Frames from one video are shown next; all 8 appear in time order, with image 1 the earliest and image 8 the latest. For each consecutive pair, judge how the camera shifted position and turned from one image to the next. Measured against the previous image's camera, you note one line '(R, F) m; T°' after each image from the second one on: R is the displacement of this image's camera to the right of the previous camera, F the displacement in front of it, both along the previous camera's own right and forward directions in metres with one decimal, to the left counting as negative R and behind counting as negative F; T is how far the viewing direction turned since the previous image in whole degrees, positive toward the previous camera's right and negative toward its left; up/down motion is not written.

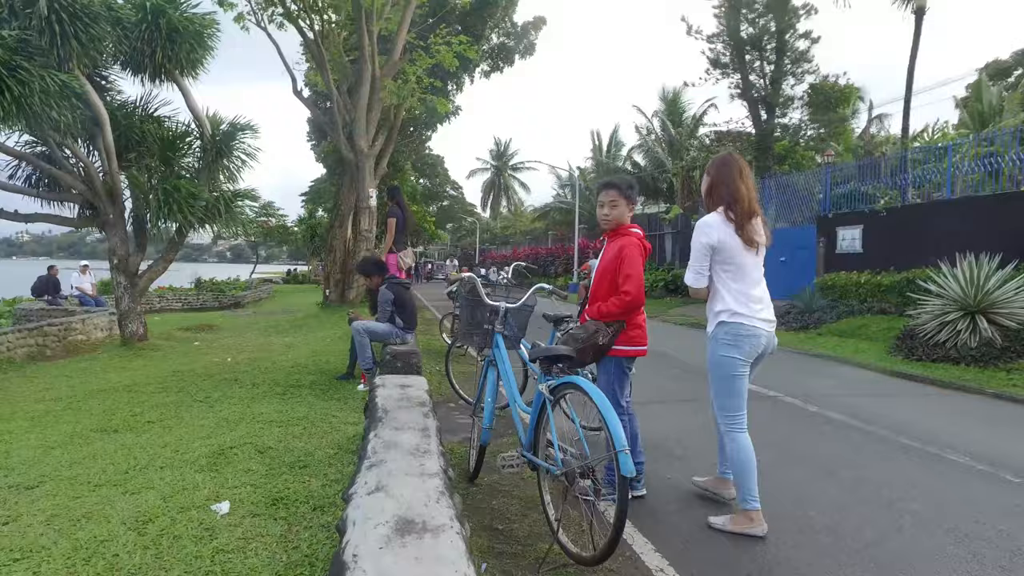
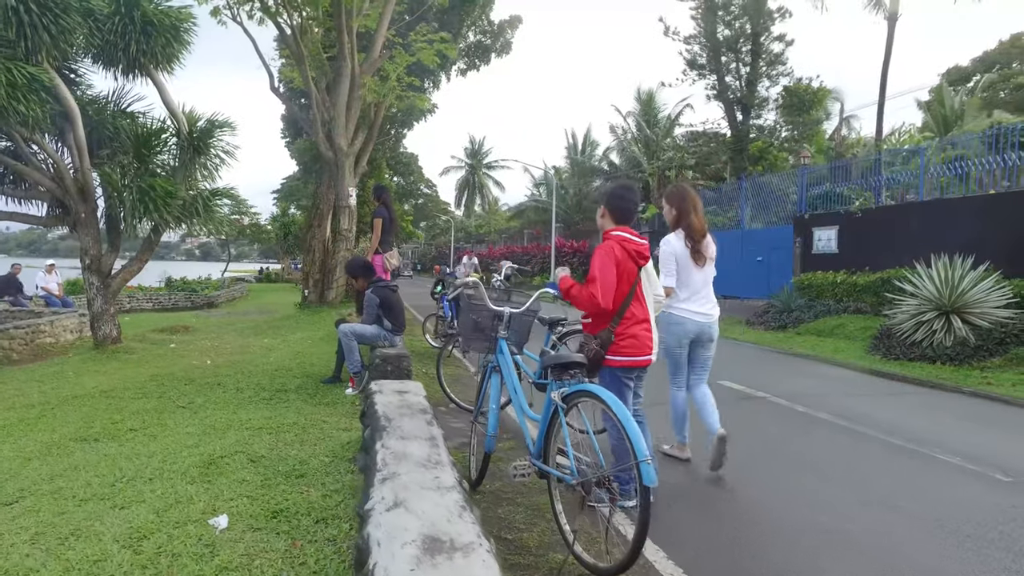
(-0.2, +0.1) m; +2°
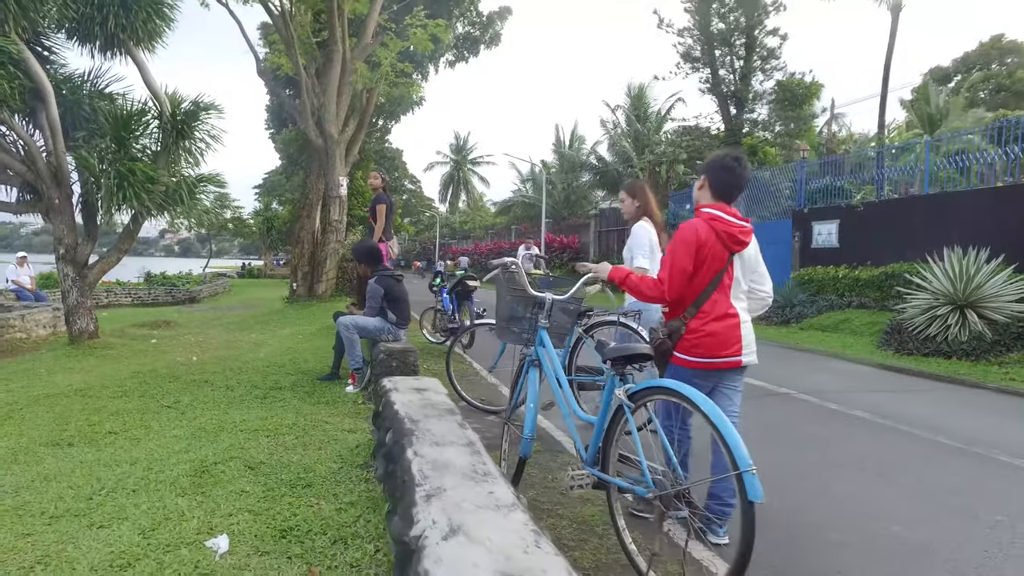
(-0.3, +0.5) m; +2°
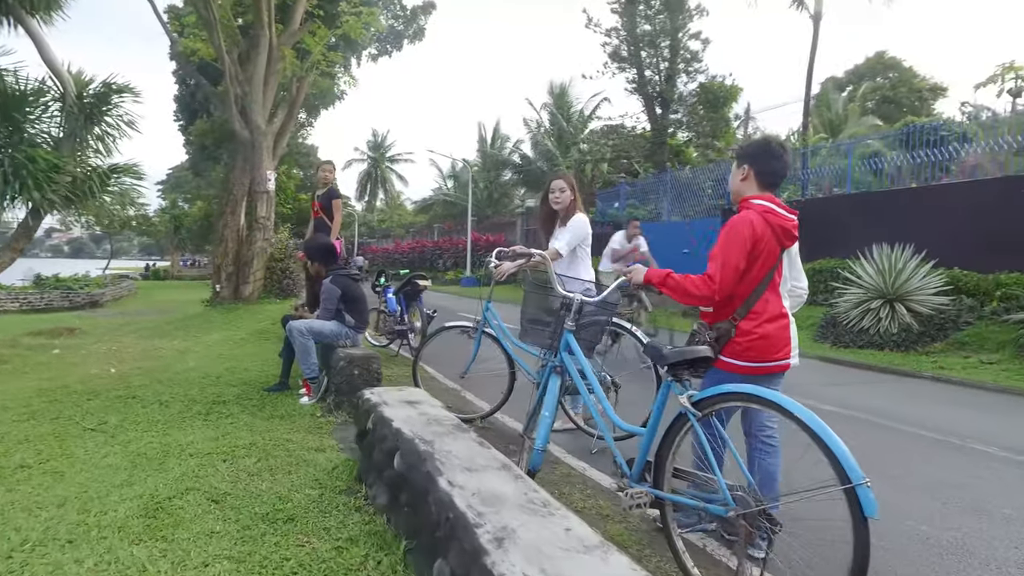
(-0.5, +0.4) m; +7°
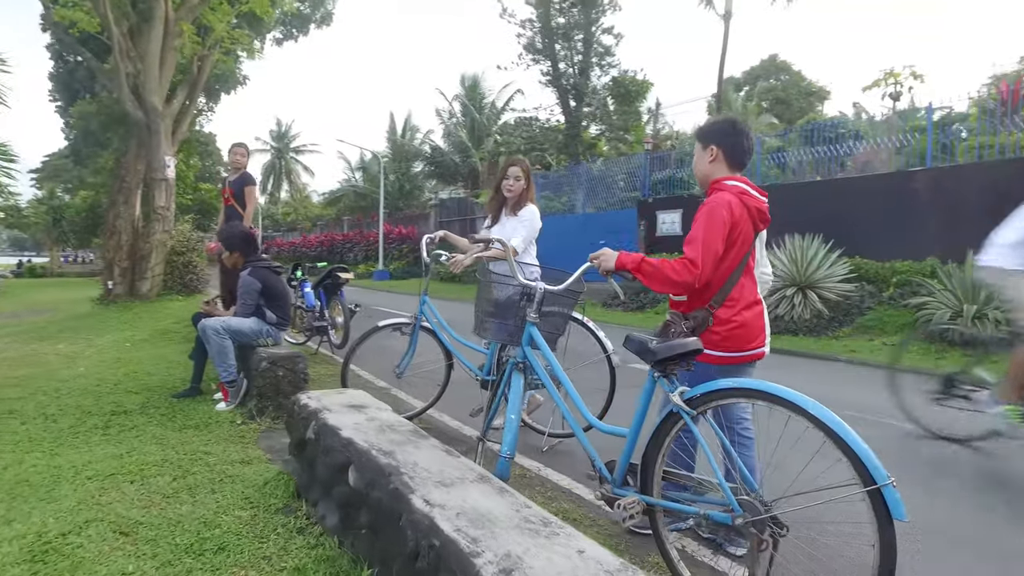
(-0.2, +0.3) m; +8°
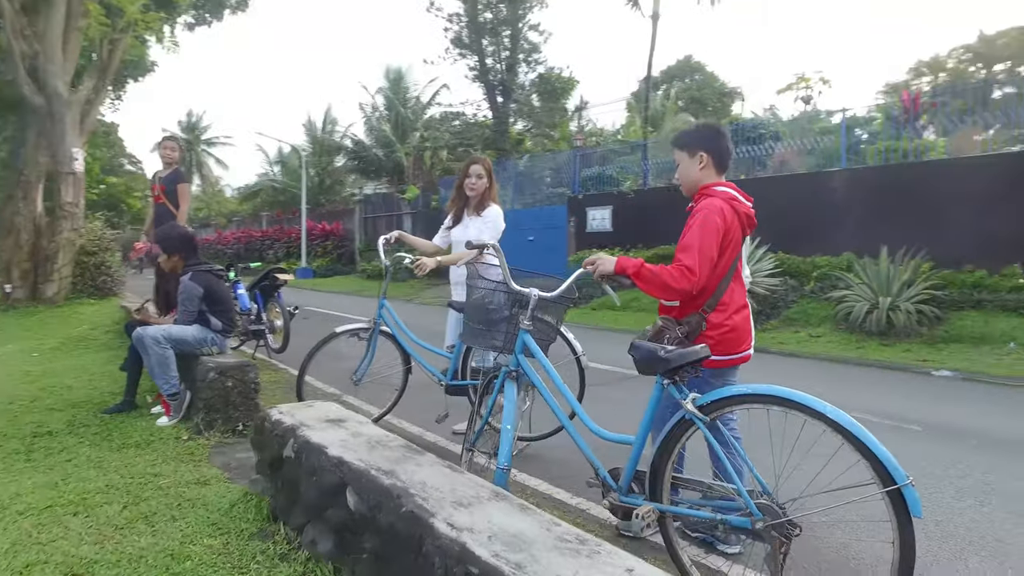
(-0.3, +0.1) m; +7°
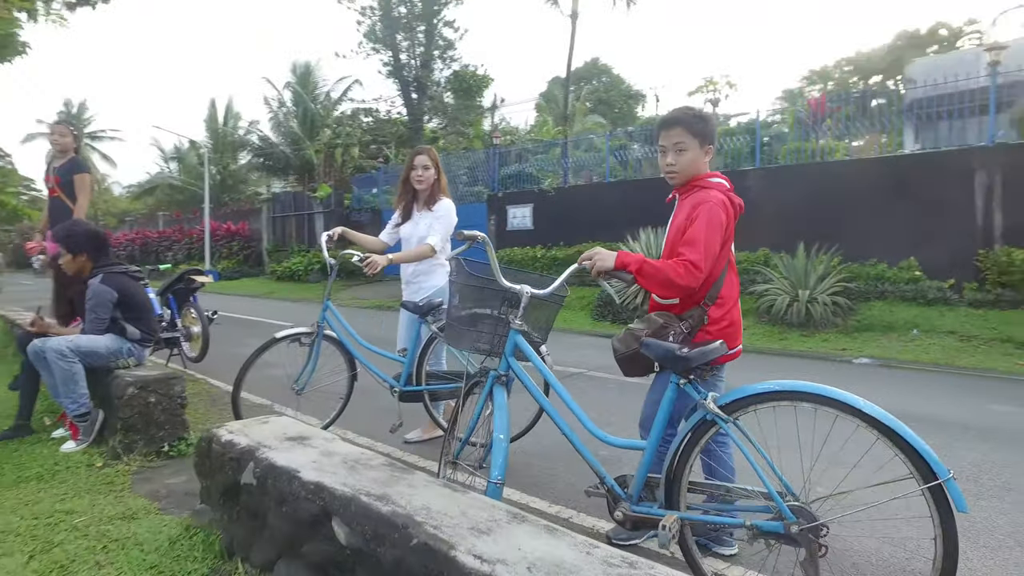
(-0.3, +0.2) m; +8°
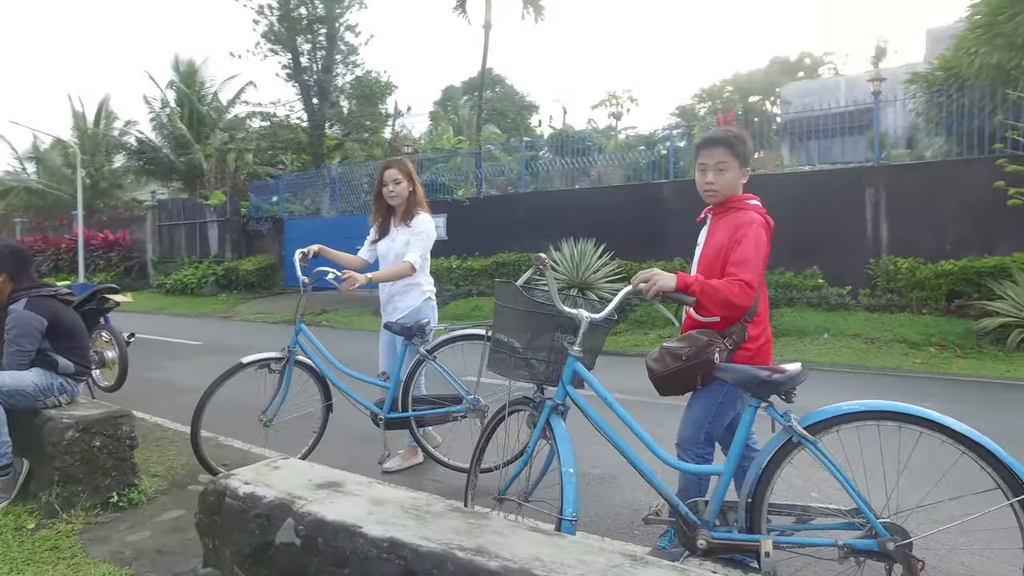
(-0.6, +0.2) m; +9°
